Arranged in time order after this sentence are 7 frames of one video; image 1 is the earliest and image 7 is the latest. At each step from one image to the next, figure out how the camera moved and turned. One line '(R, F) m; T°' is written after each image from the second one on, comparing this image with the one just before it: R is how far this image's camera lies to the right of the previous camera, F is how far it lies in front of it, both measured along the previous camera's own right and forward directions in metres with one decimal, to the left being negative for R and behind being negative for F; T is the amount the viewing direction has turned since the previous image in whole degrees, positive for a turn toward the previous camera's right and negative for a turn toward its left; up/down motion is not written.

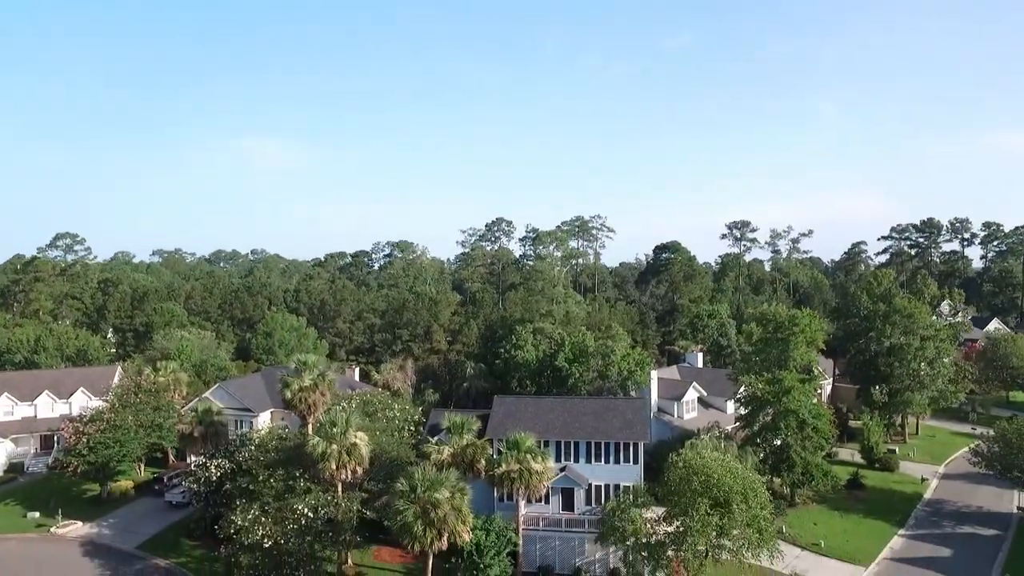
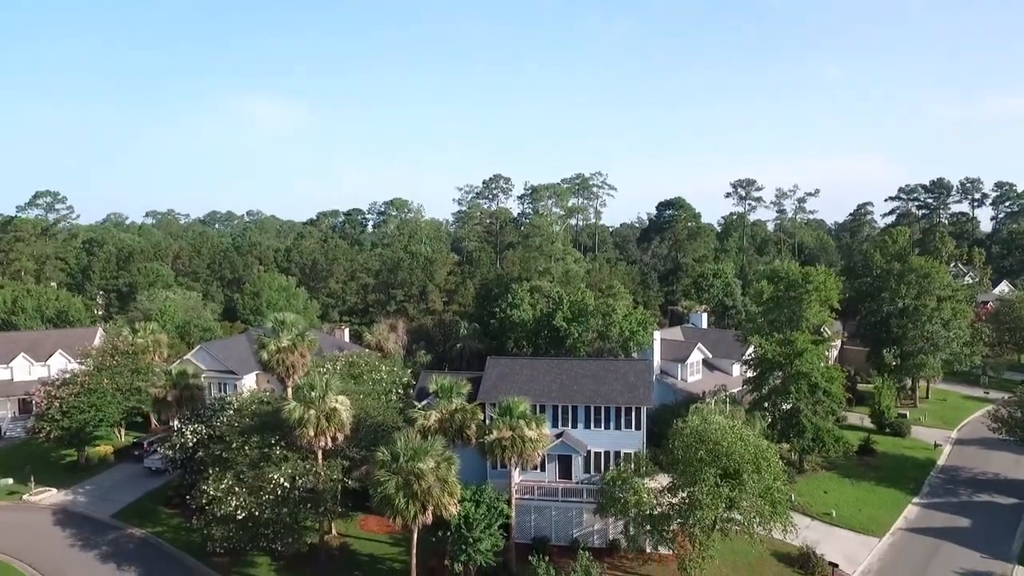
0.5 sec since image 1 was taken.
(+0.3, +2.7) m; 0°
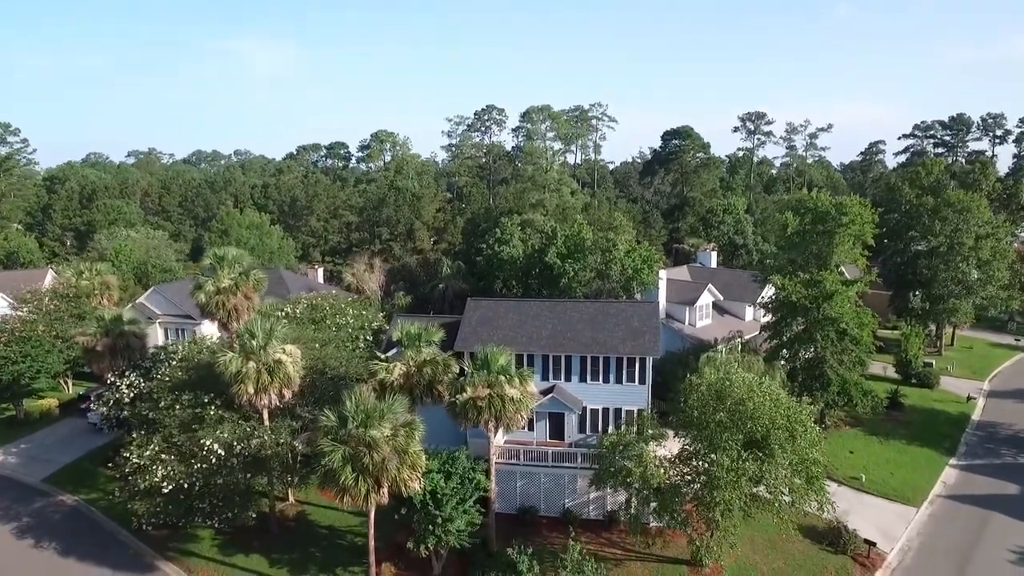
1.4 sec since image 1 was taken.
(+0.7, +5.3) m; 0°
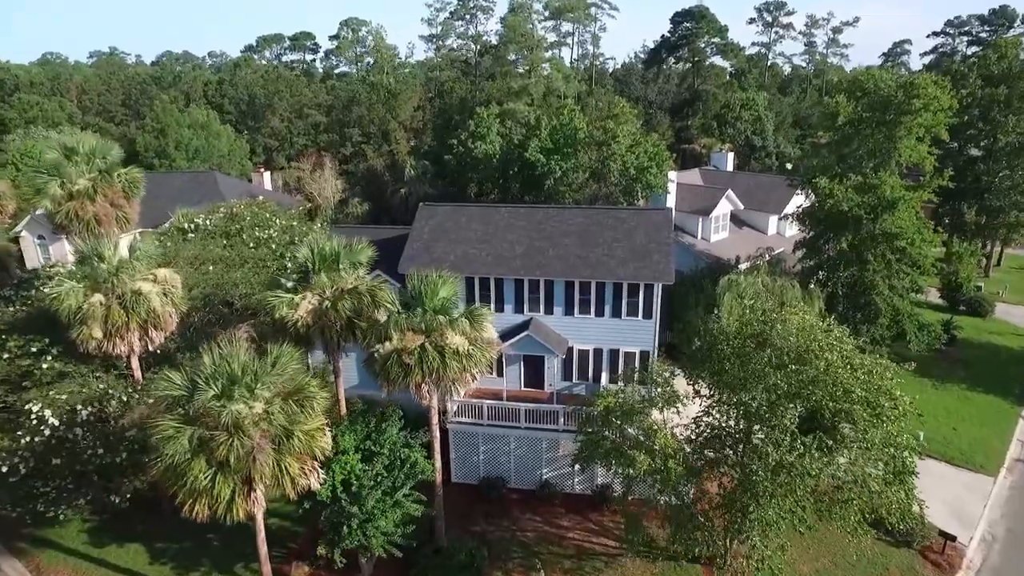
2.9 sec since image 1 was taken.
(+1.2, +7.5) m; 0°
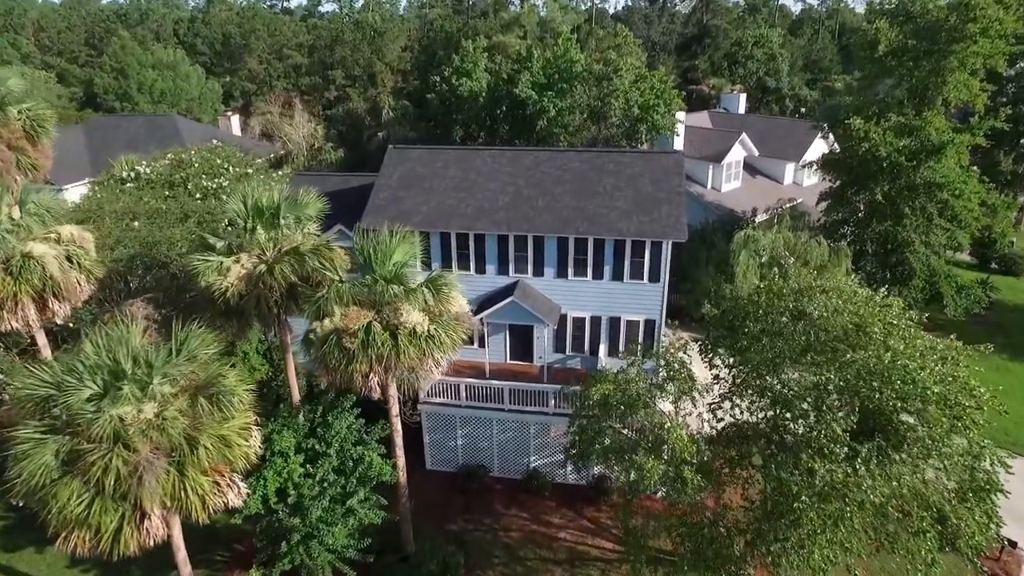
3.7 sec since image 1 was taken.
(+0.4, +3.4) m; 0°
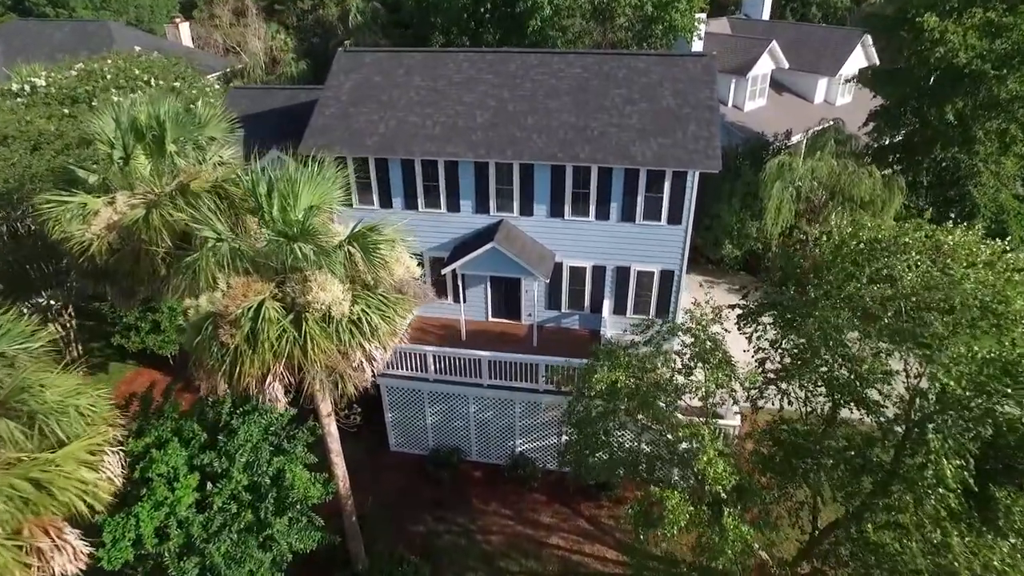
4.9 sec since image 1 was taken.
(+0.4, +4.1) m; 0°
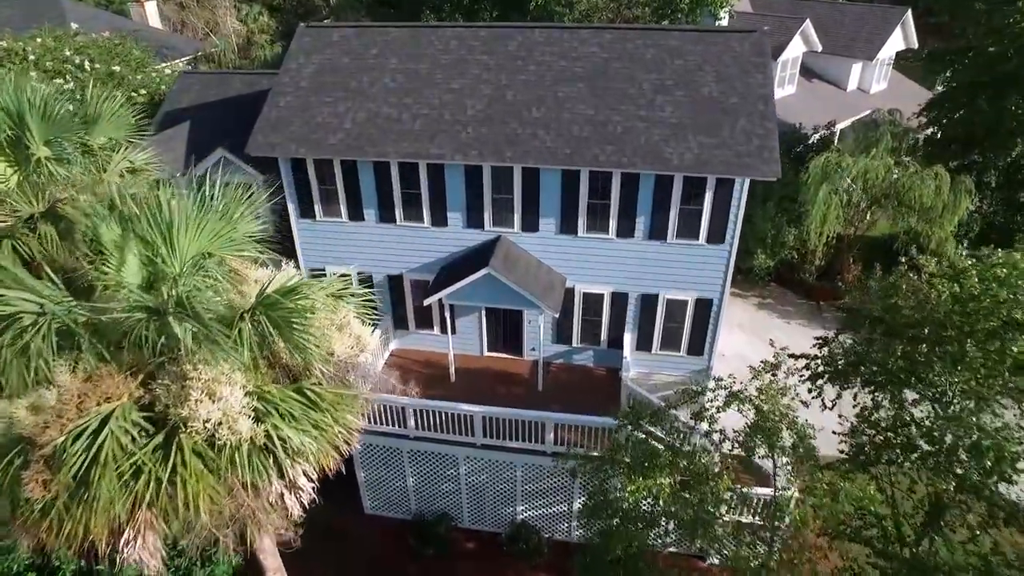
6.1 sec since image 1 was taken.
(0.0, +3.1) m; 0°
